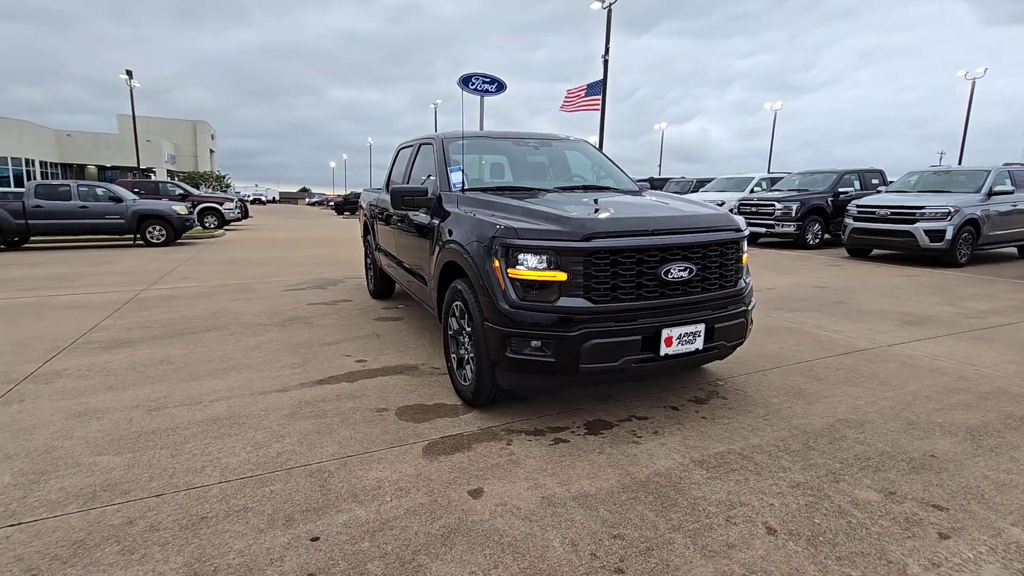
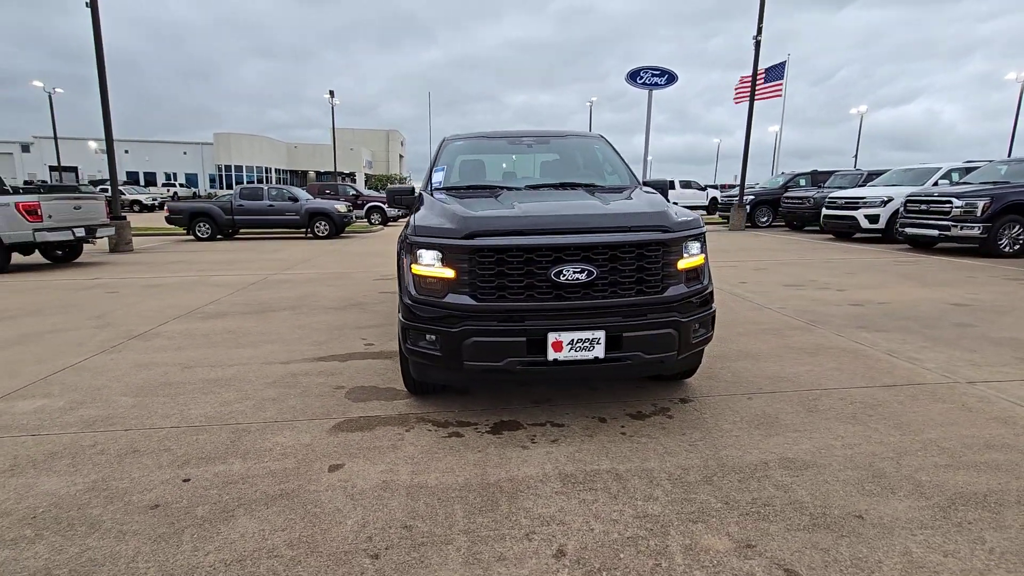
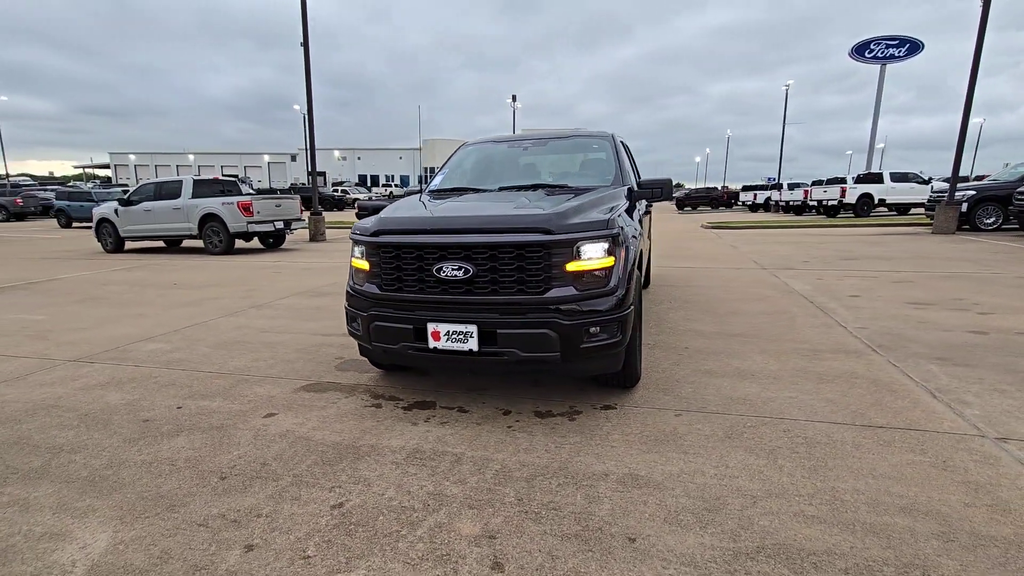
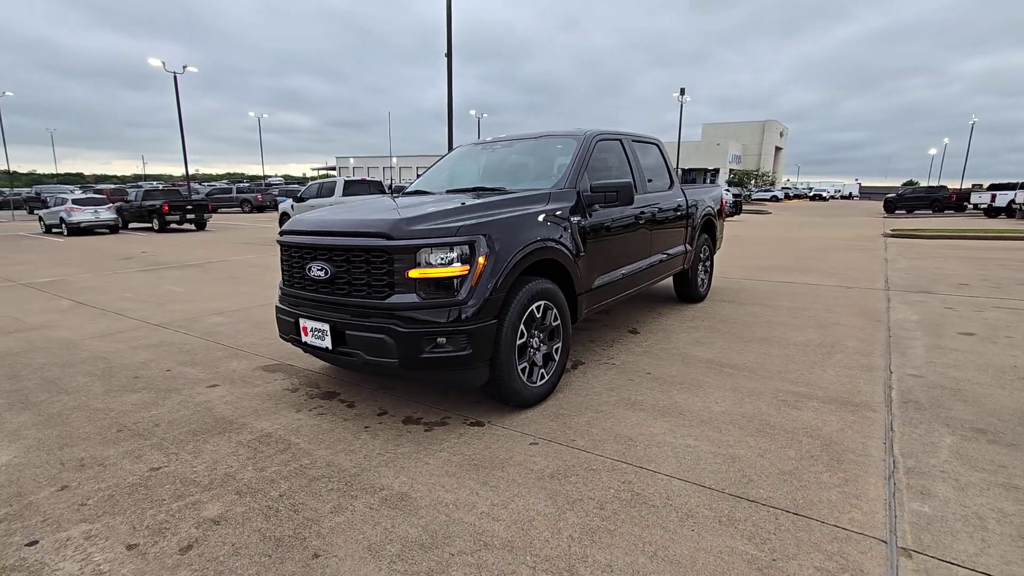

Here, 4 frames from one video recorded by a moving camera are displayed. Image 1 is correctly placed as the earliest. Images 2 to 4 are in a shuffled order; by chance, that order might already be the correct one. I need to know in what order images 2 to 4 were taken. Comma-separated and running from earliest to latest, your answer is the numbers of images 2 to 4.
2, 3, 4
